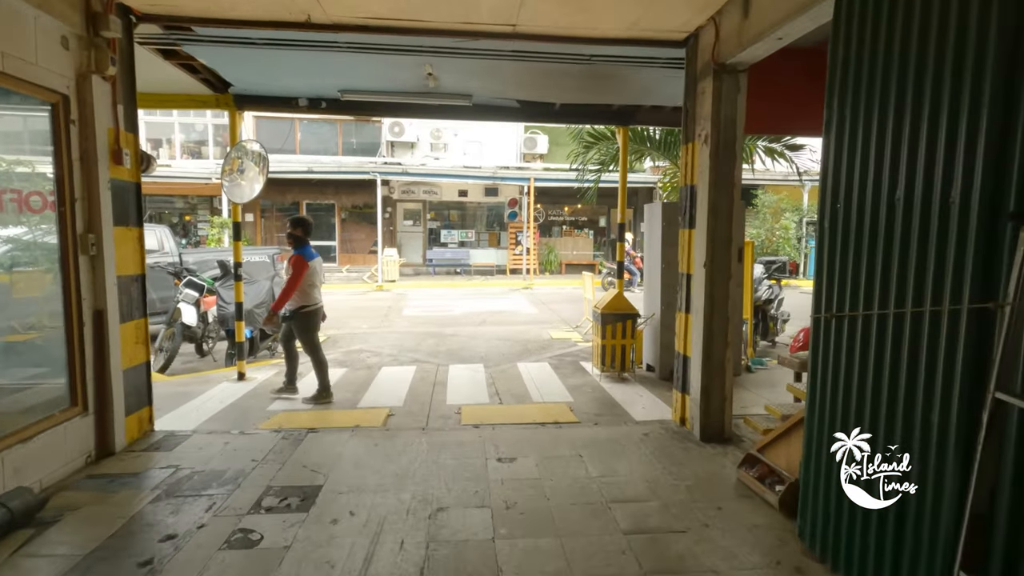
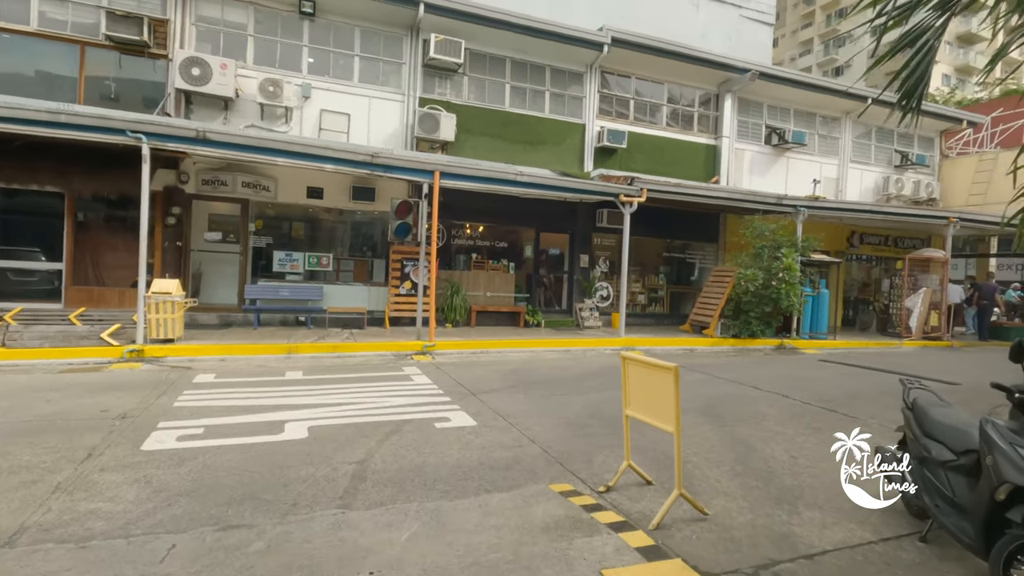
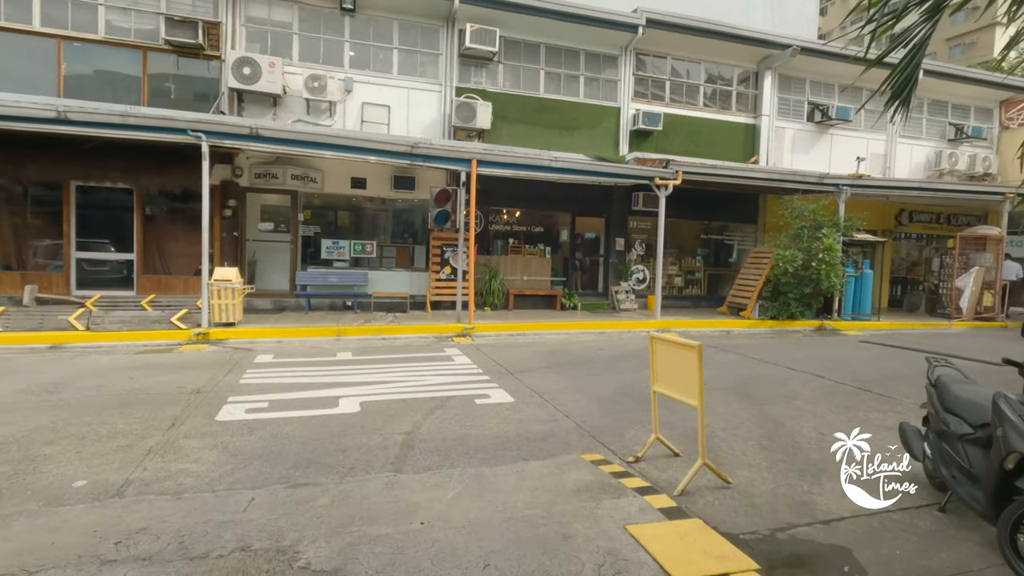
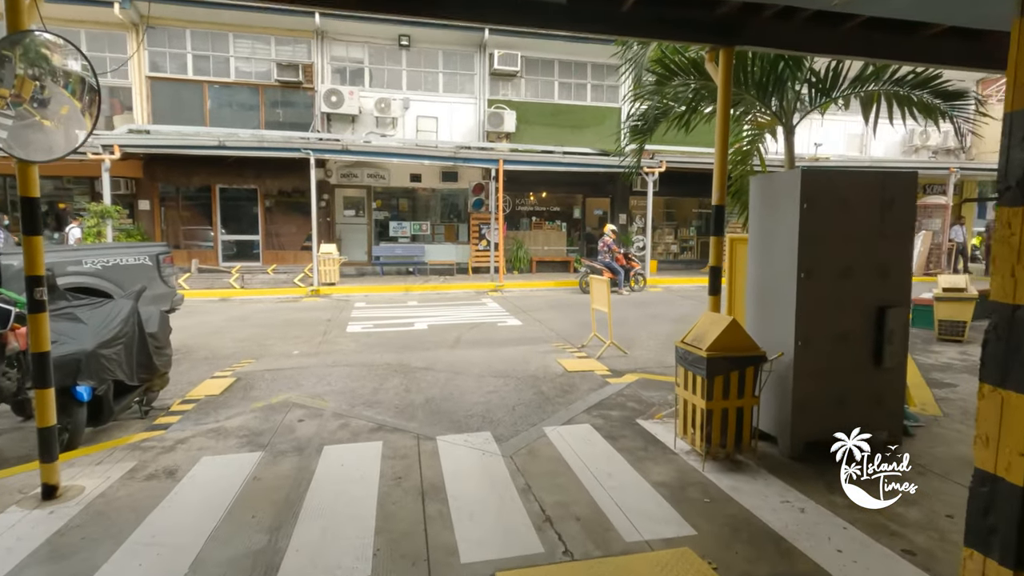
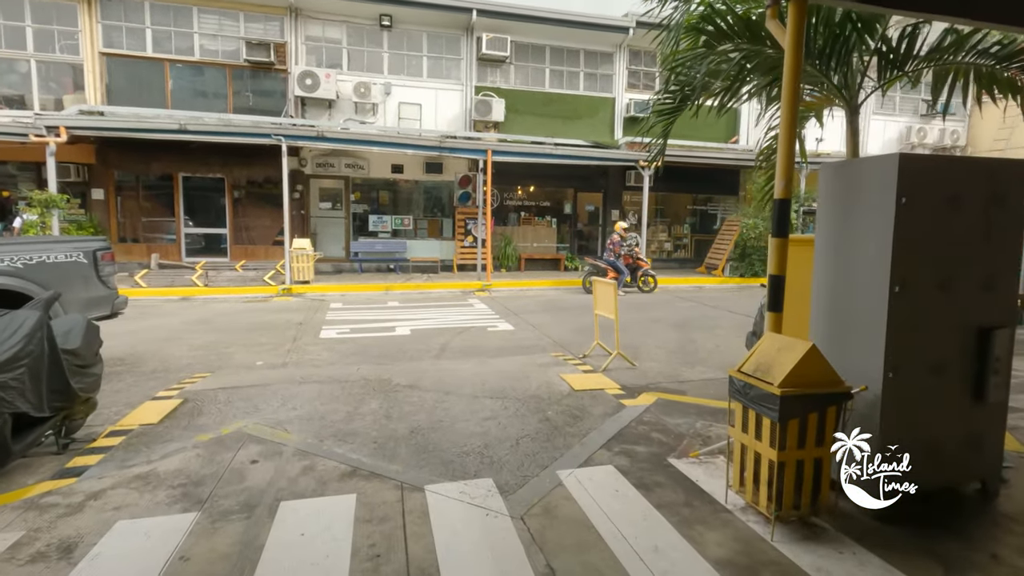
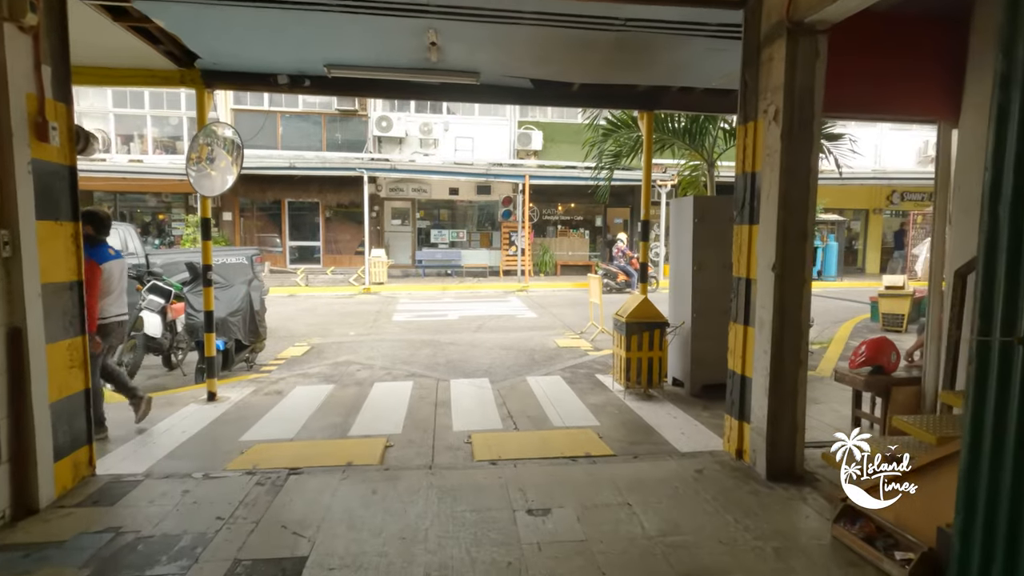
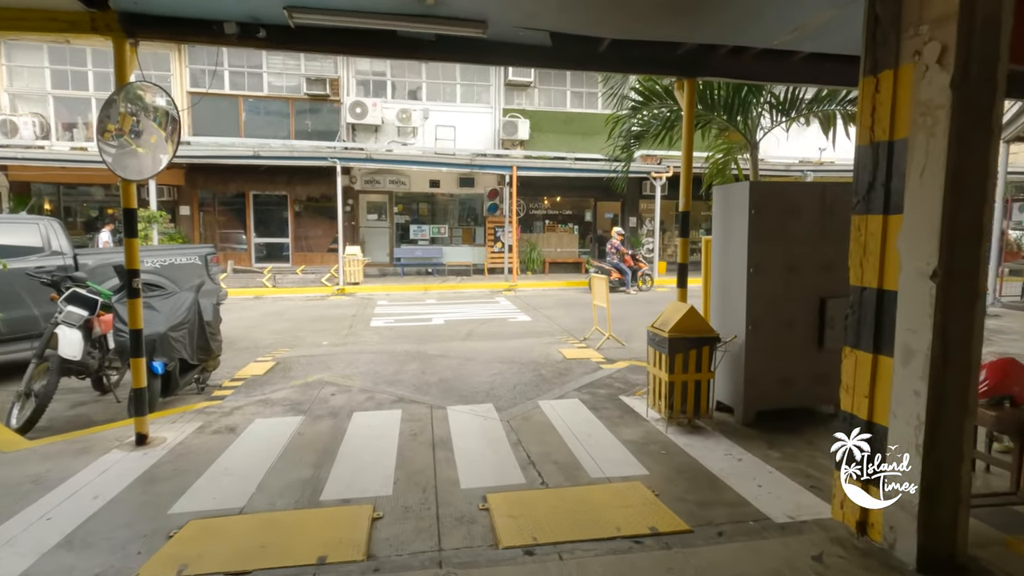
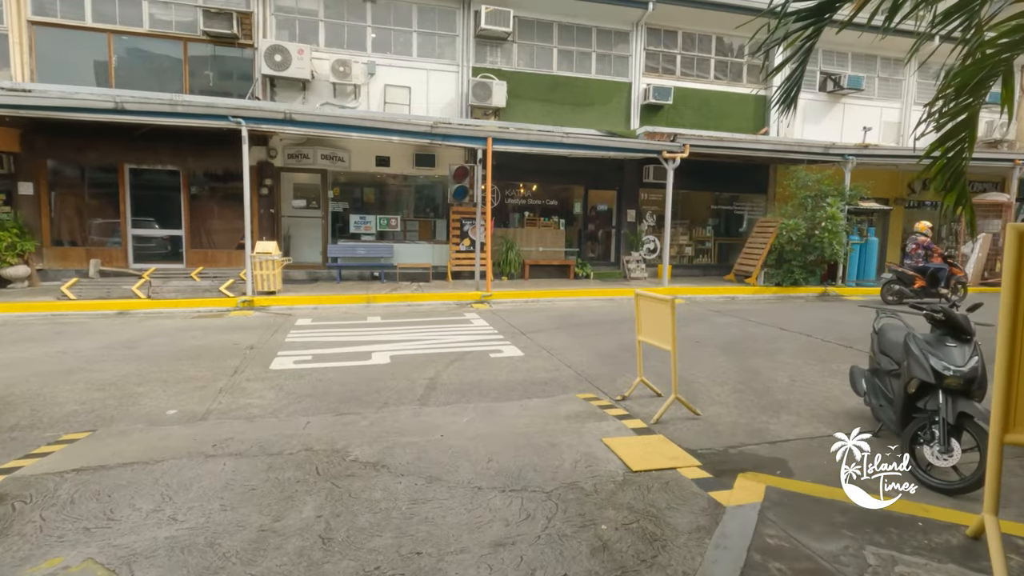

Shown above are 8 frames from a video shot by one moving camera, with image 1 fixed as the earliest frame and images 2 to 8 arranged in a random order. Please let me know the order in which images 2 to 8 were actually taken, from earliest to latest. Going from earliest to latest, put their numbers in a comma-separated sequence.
6, 7, 4, 5, 8, 3, 2
